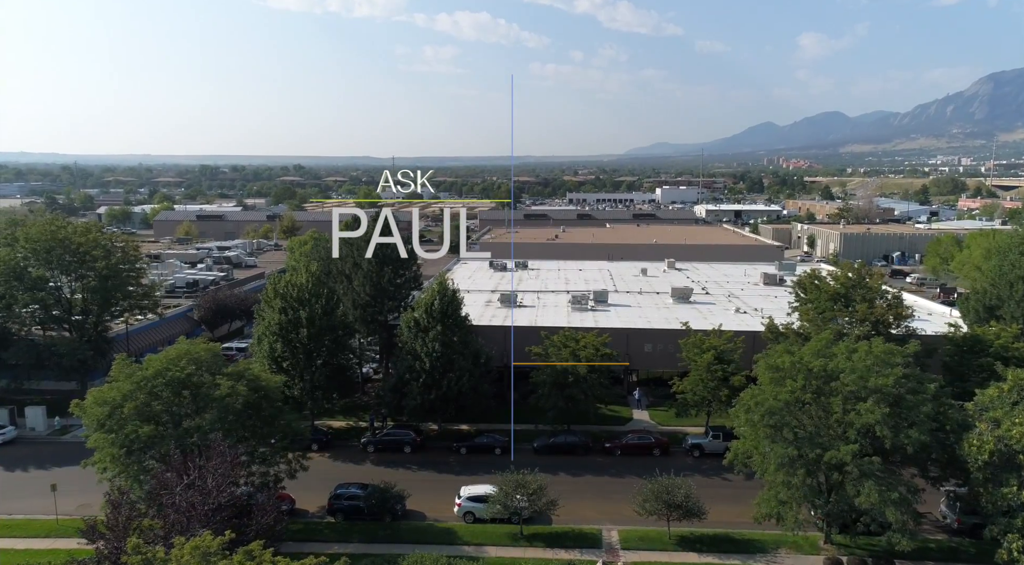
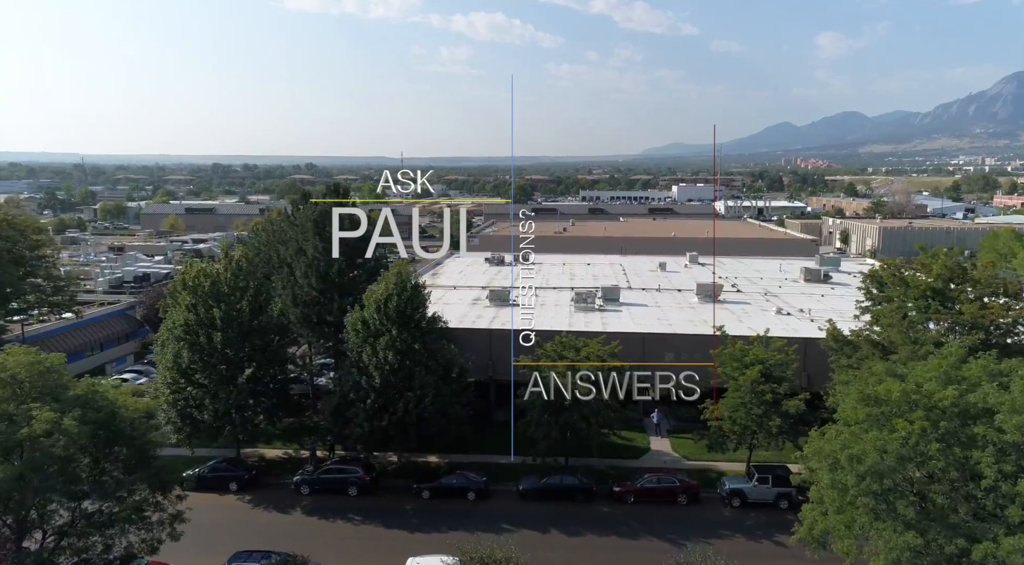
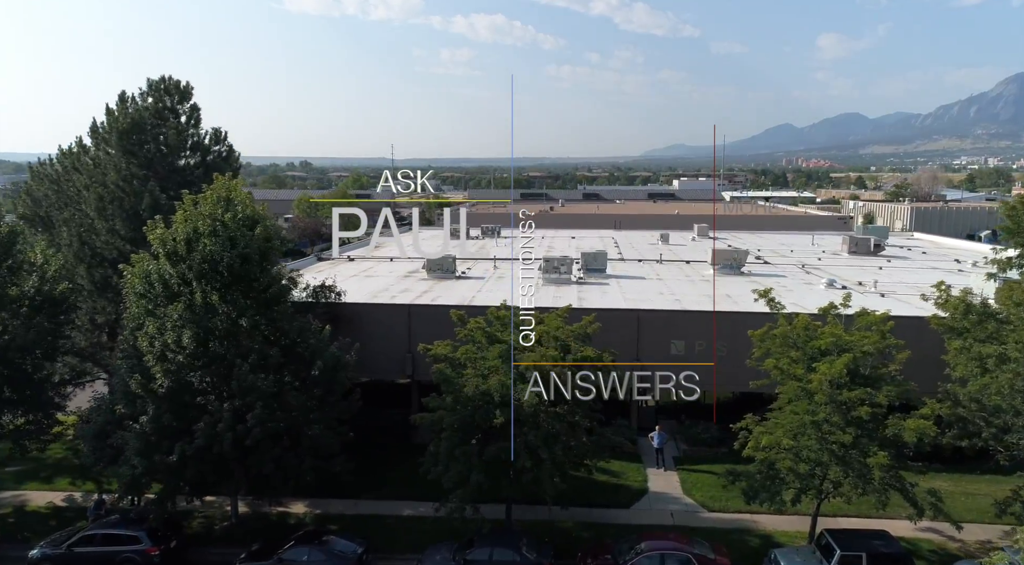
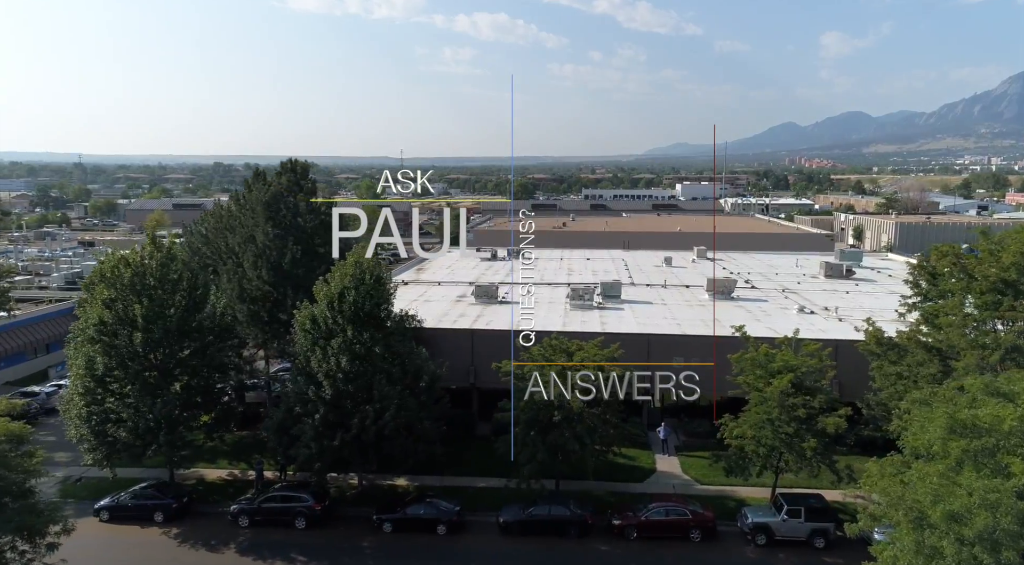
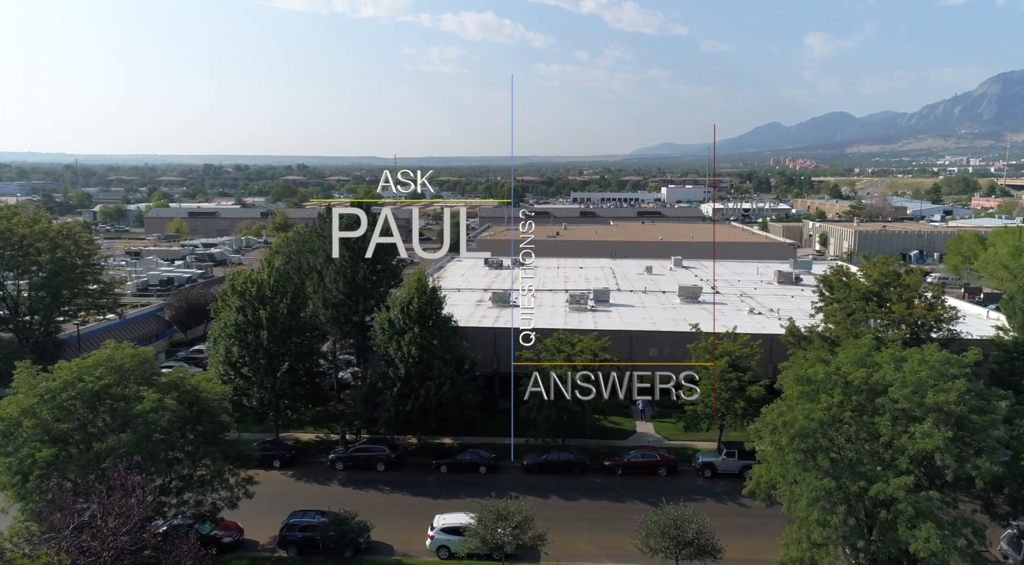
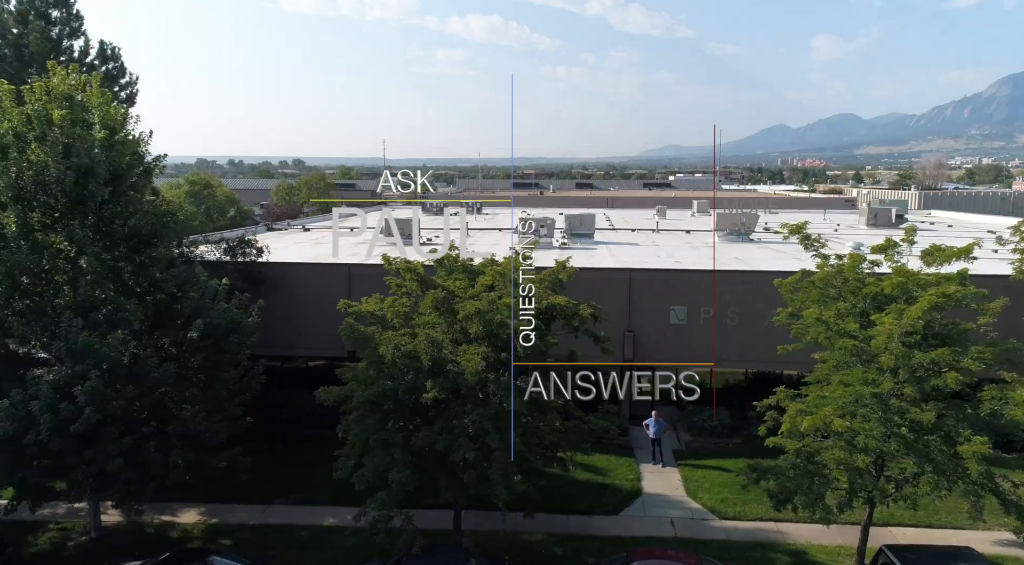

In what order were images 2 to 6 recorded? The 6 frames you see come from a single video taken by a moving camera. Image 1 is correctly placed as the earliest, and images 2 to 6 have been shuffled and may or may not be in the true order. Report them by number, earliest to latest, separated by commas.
5, 2, 4, 3, 6
